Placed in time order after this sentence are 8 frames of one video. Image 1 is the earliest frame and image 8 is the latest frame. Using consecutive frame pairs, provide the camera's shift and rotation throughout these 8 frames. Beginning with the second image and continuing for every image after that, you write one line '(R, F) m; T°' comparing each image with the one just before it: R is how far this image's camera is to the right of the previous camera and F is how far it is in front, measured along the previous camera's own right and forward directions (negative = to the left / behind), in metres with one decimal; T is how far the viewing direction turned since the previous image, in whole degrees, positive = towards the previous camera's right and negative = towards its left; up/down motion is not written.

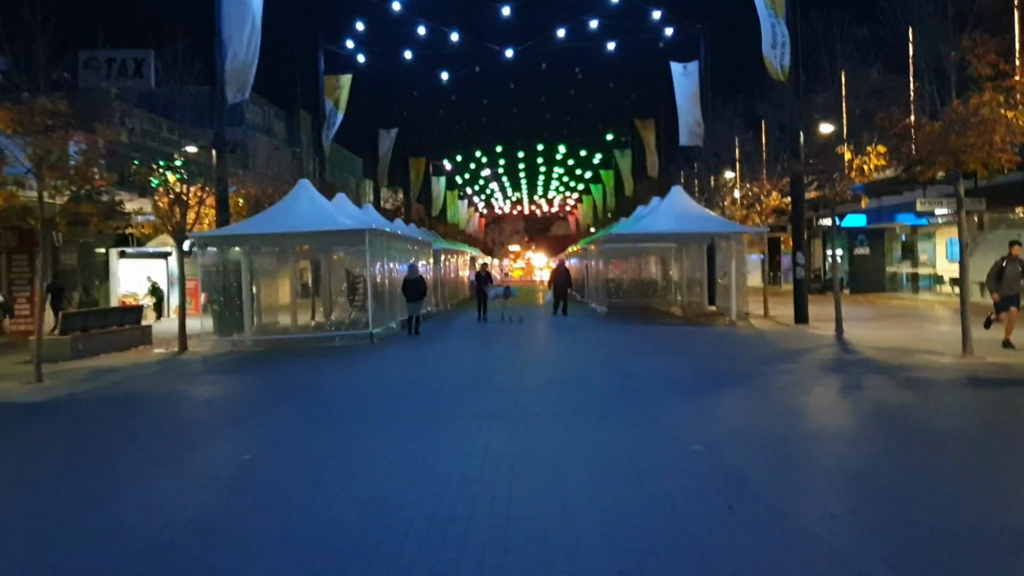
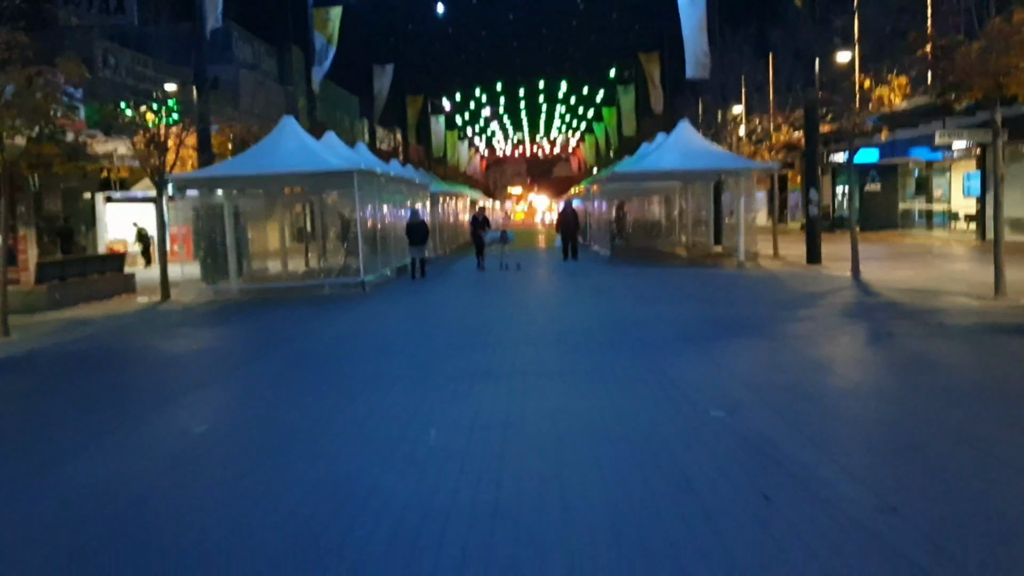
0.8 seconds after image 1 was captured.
(0.0, +1.0) m; 0°
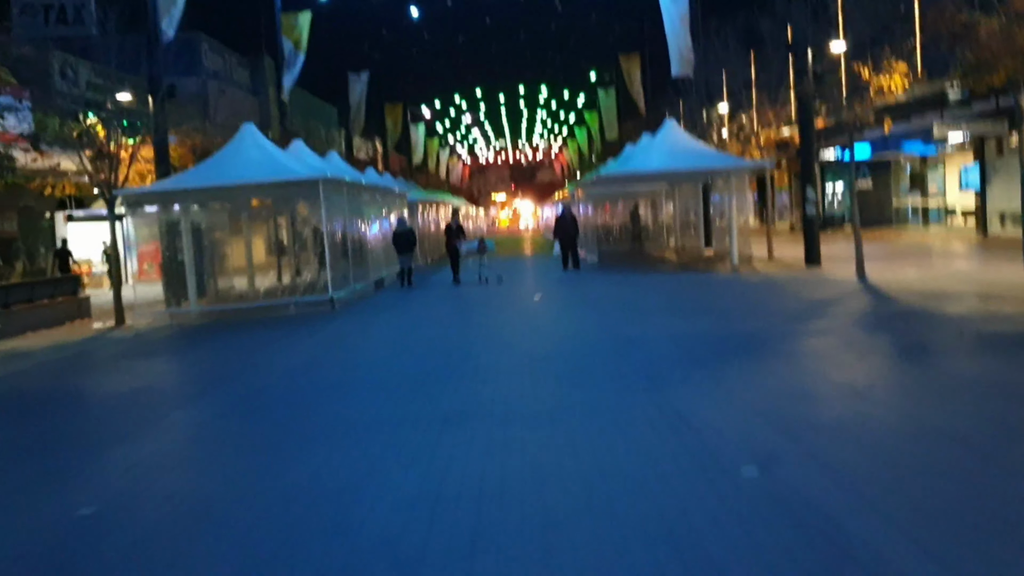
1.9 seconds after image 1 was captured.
(+0.1, +1.3) m; +1°
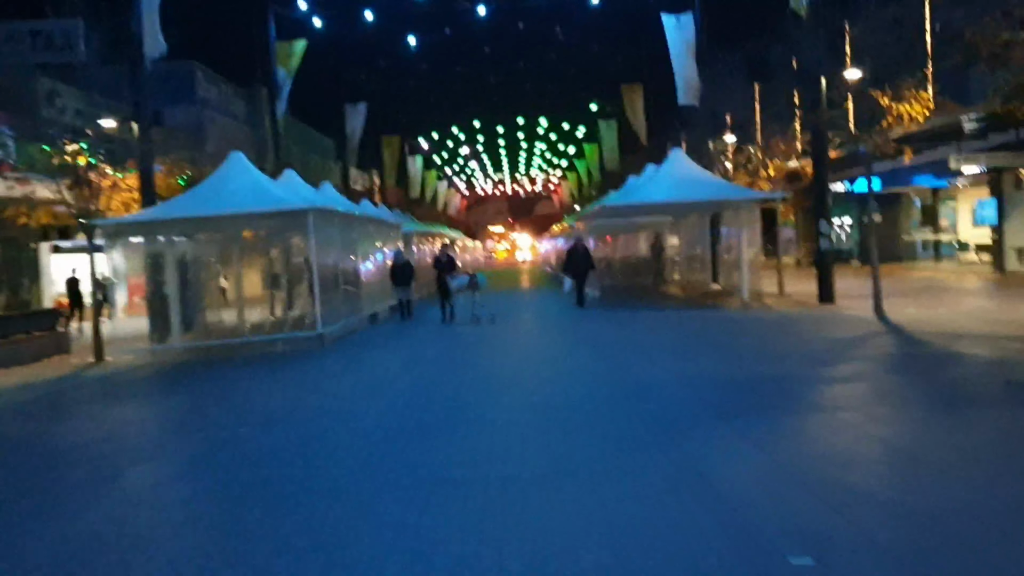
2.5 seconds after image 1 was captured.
(0.0, +0.9) m; 0°
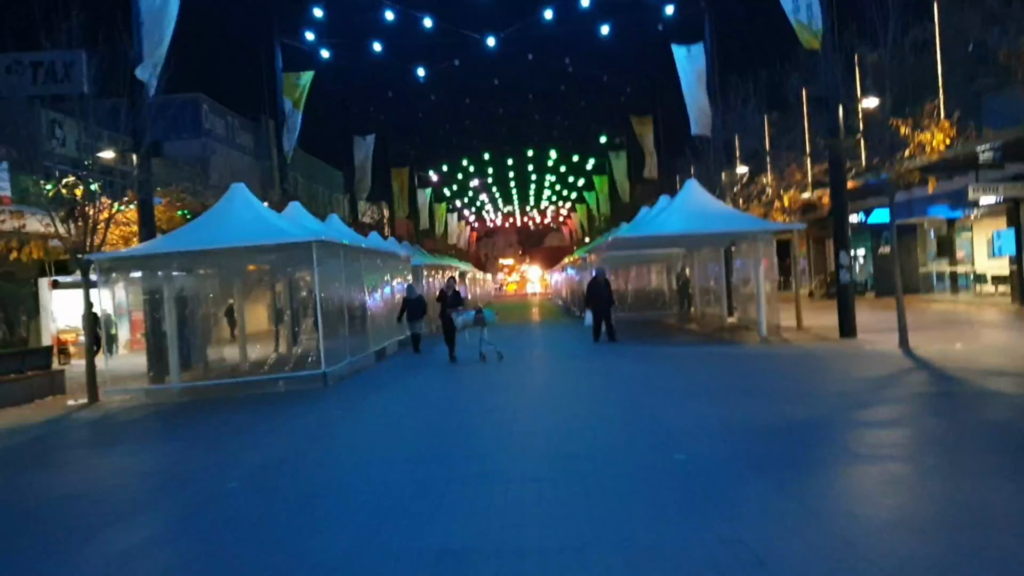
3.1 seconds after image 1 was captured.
(0.0, +0.6) m; -1°
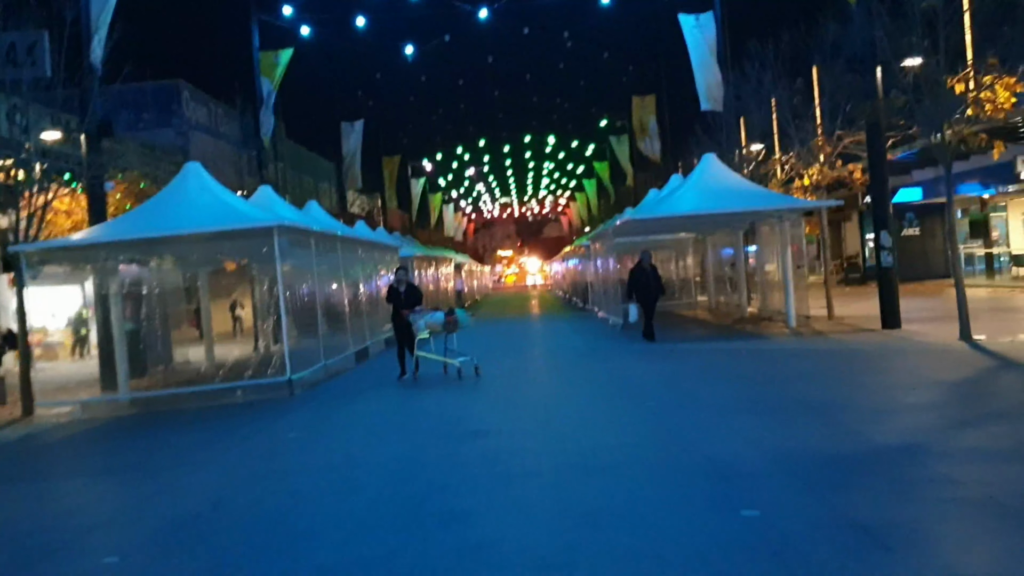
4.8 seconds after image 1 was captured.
(0.0, +2.2) m; 0°
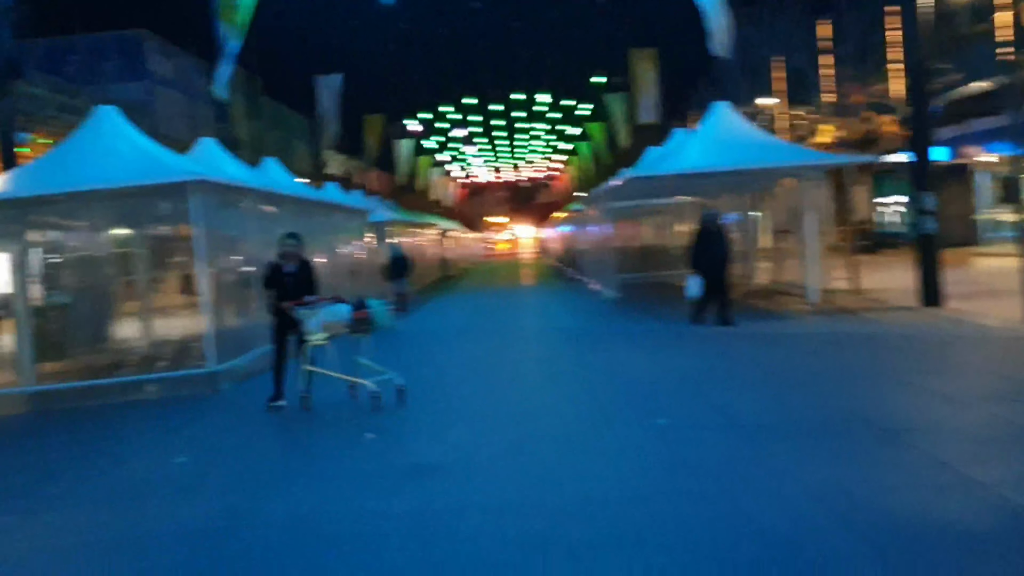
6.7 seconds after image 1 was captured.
(+0.2, +2.4) m; 0°
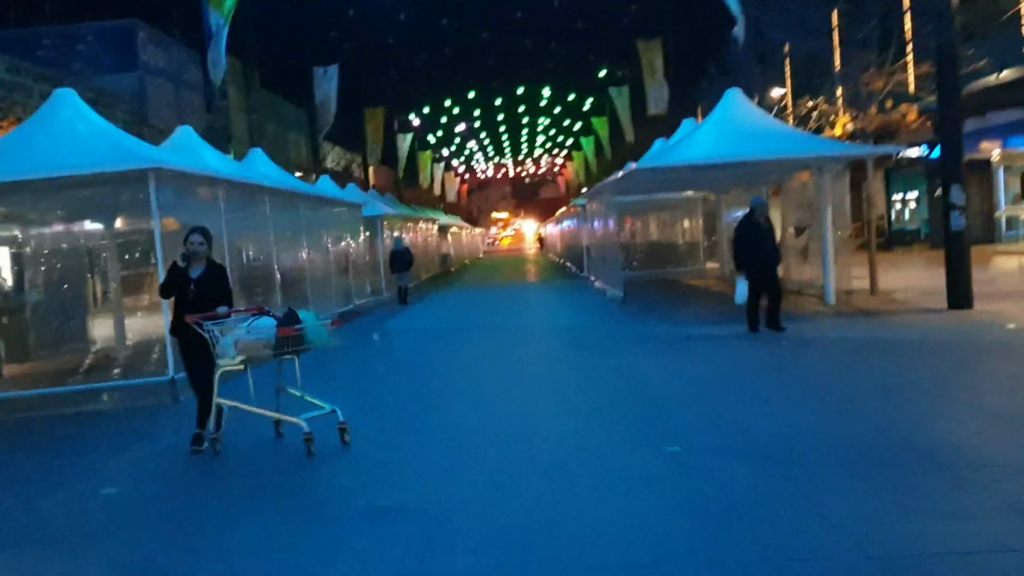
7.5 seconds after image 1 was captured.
(+0.1, +1.0) m; 0°
